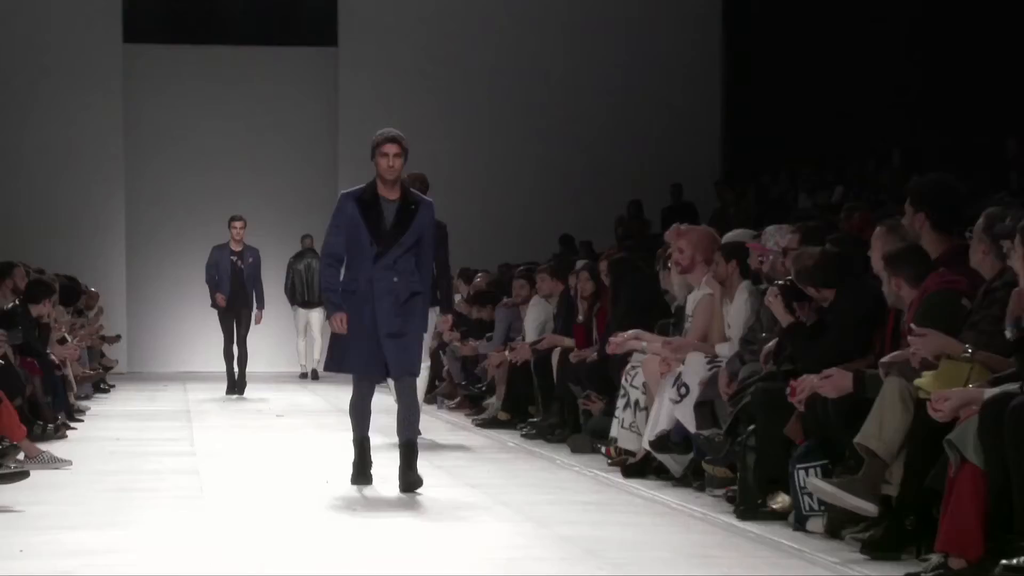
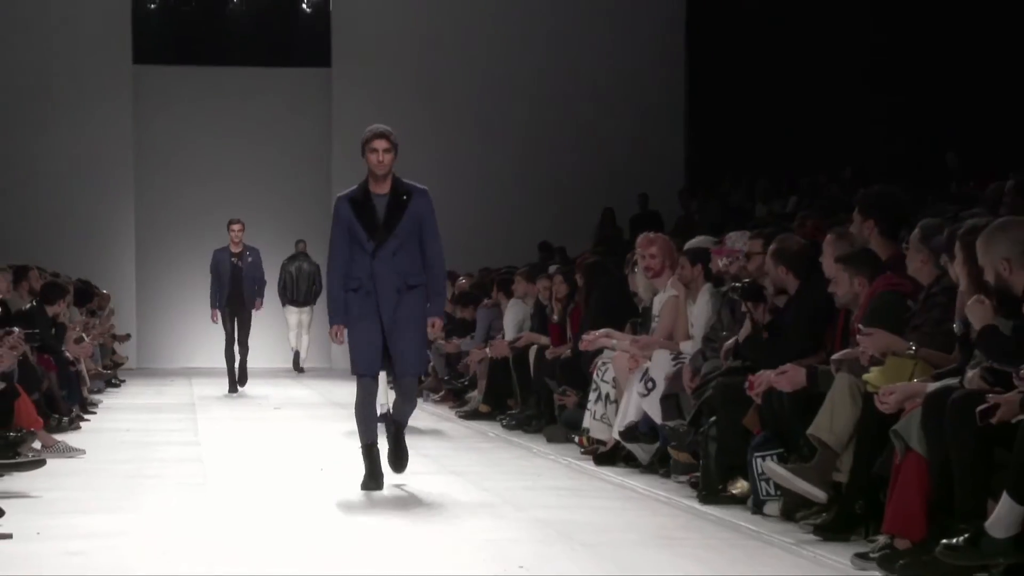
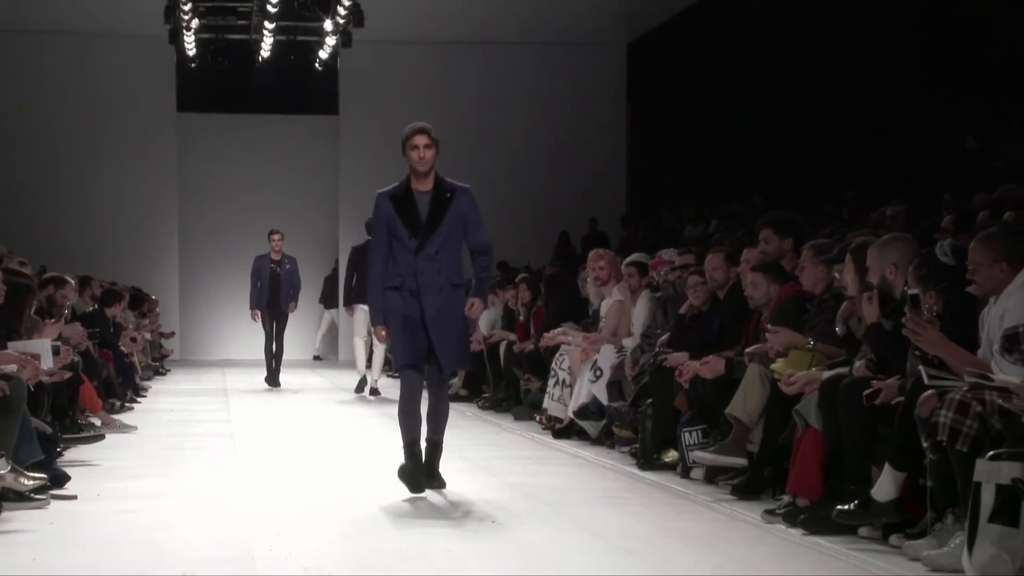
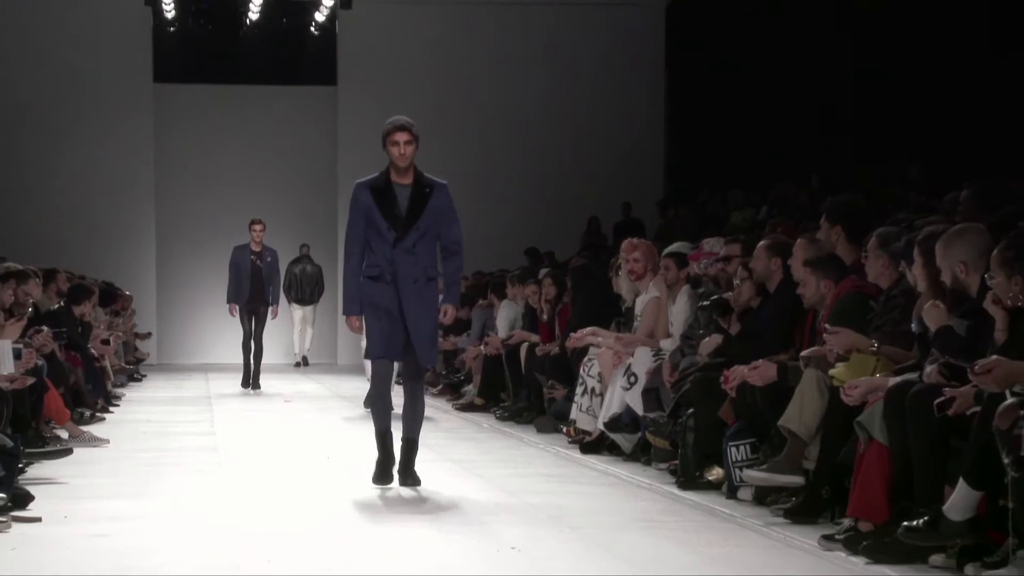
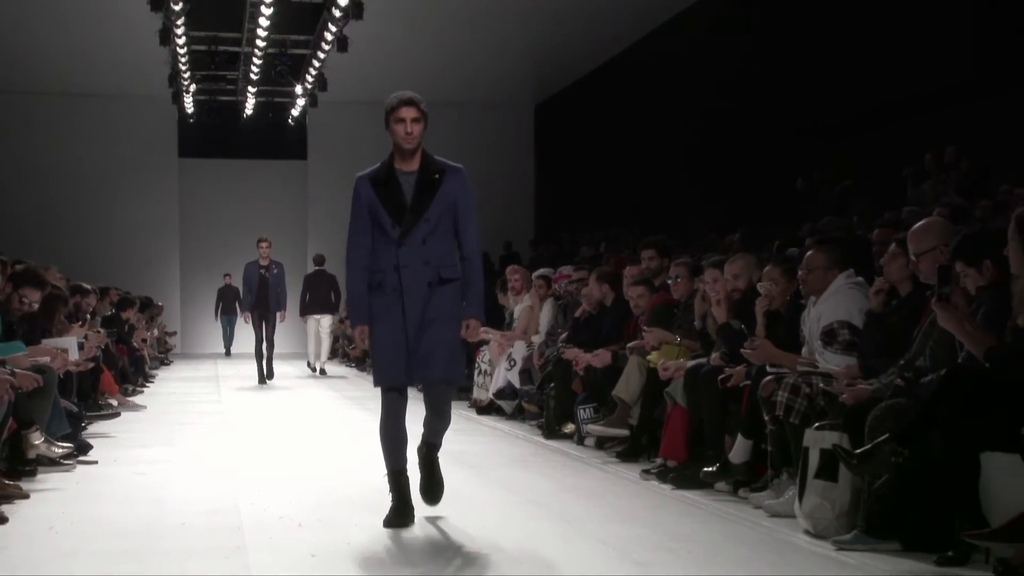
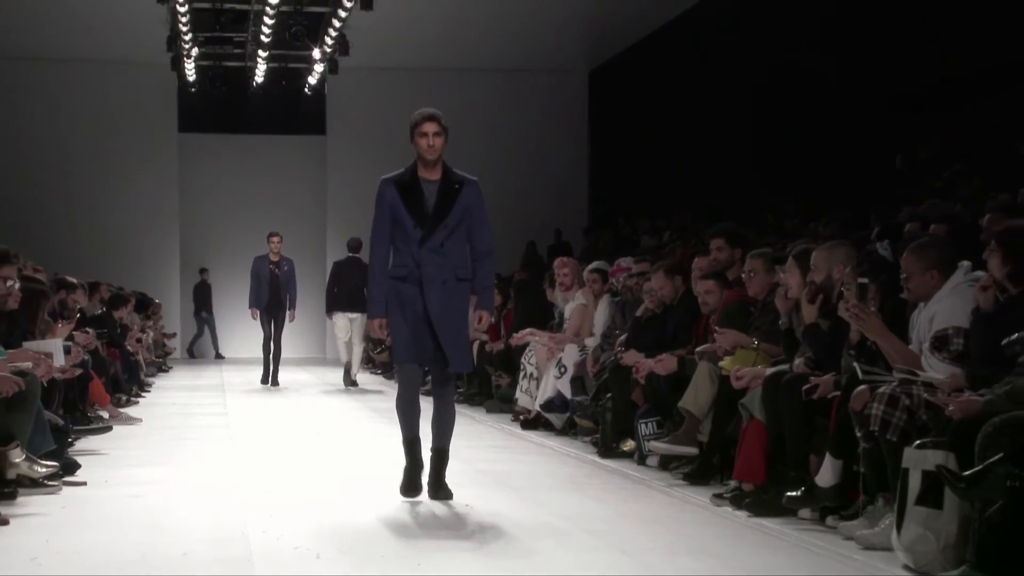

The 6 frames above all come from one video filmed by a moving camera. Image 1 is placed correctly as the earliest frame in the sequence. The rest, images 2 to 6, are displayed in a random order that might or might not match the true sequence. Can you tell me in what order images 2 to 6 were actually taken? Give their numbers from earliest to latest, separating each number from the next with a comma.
2, 4, 3, 6, 5
